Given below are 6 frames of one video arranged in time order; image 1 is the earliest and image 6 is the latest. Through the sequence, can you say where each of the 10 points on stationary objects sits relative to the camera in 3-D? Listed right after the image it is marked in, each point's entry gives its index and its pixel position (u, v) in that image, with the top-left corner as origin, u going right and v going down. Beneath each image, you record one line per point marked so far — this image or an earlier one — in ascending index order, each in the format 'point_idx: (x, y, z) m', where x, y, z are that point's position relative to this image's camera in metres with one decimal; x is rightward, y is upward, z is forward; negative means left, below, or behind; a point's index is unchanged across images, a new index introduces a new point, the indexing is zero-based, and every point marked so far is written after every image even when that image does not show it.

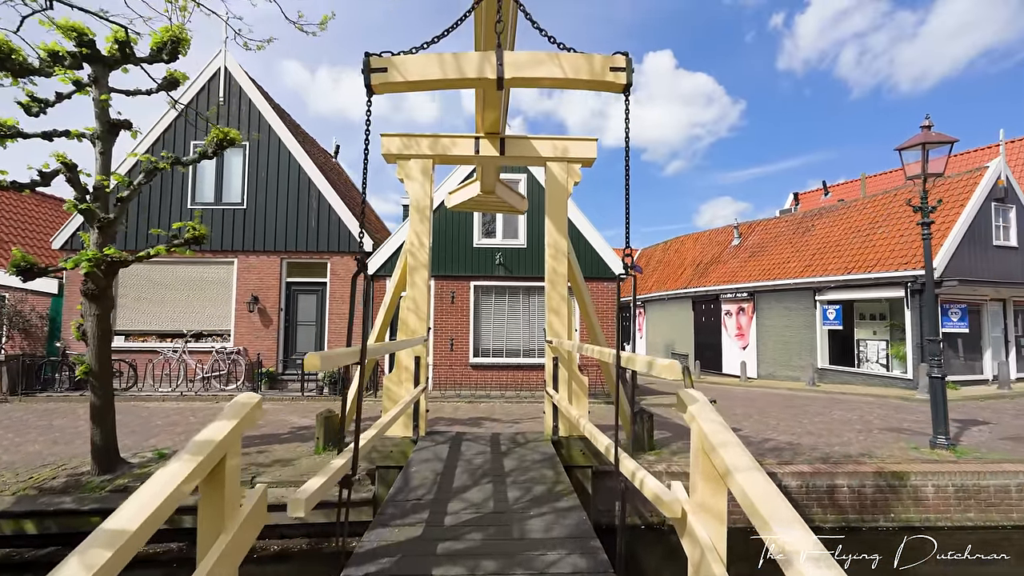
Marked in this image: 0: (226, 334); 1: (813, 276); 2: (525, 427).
0: (-6.6, -1.1, +10.7) m
1: (+9.8, +0.4, +15.0) m
2: (+0.2, -2.2, +7.2) m
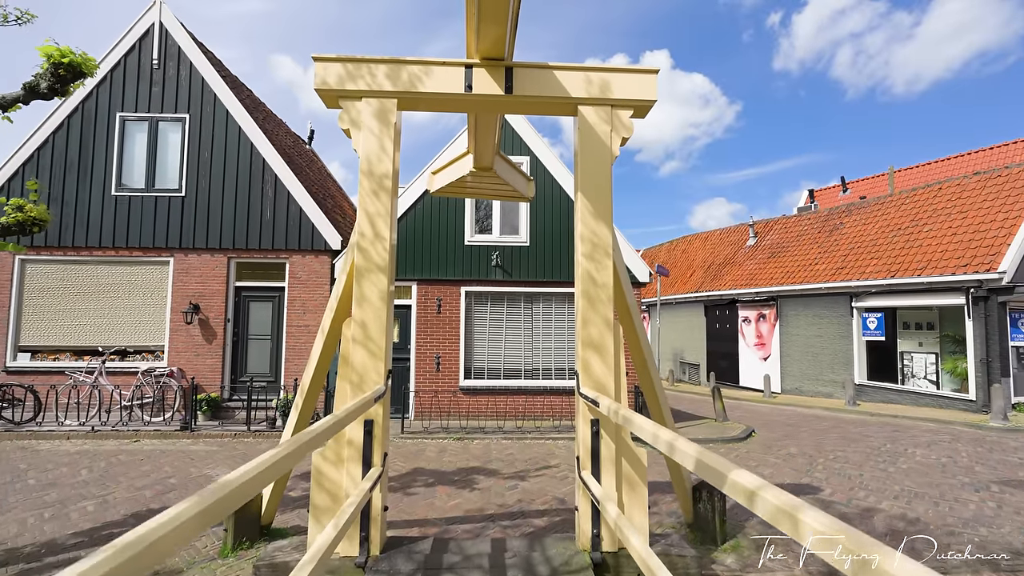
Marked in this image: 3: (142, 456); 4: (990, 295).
0: (-6.6, -1.2, +8.7) m
1: (+9.7, +0.2, +13.2) m
2: (+0.2, -2.3, +5.3) m
3: (-5.2, -2.3, +6.4) m
4: (+11.2, -0.2, +10.7) m
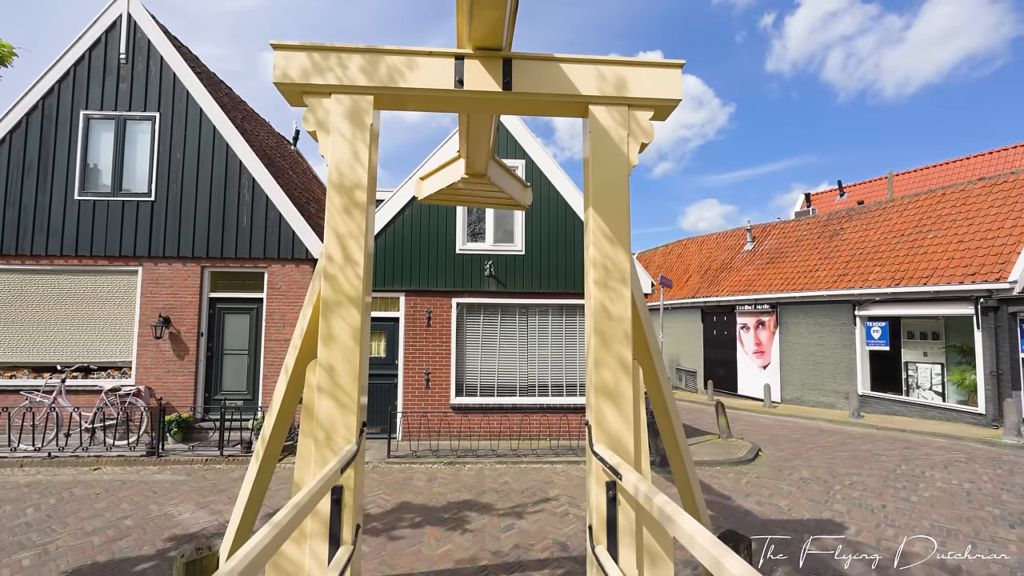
0: (-6.7, -1.4, +8.0) m
1: (+9.5, 0.0, +12.9) m
2: (+0.2, -2.5, +4.7) m
3: (-5.2, -2.5, +5.8) m
4: (+11.0, -0.4, +10.4) m
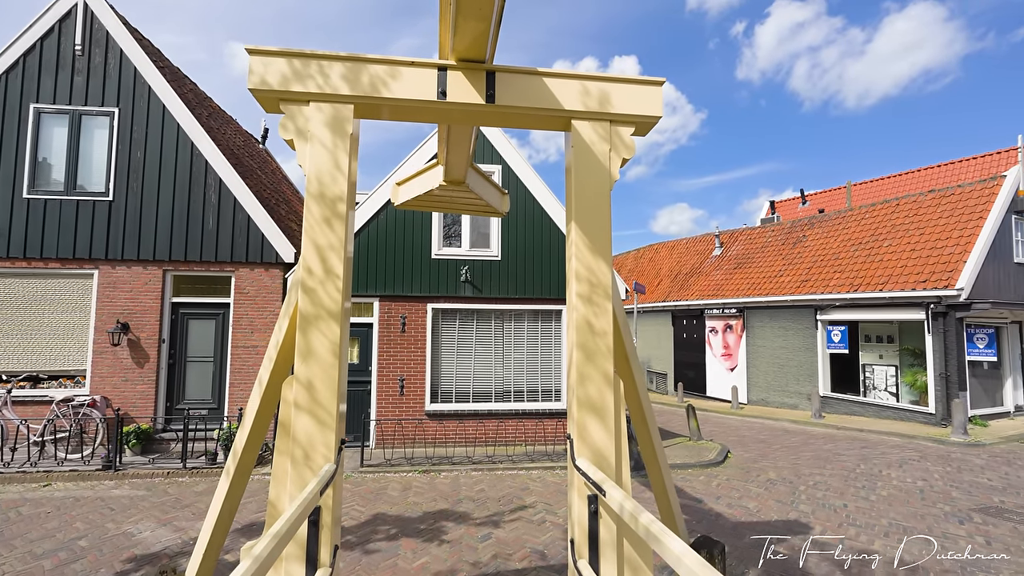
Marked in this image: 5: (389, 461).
0: (-7.1, -1.5, +7.6) m
1: (+8.8, -0.1, +13.4) m
2: (0.0, -2.6, +4.7) m
3: (-5.5, -2.6, +5.5) m
4: (+10.5, -0.6, +11.0) m
5: (-1.9, -2.7, +7.2) m
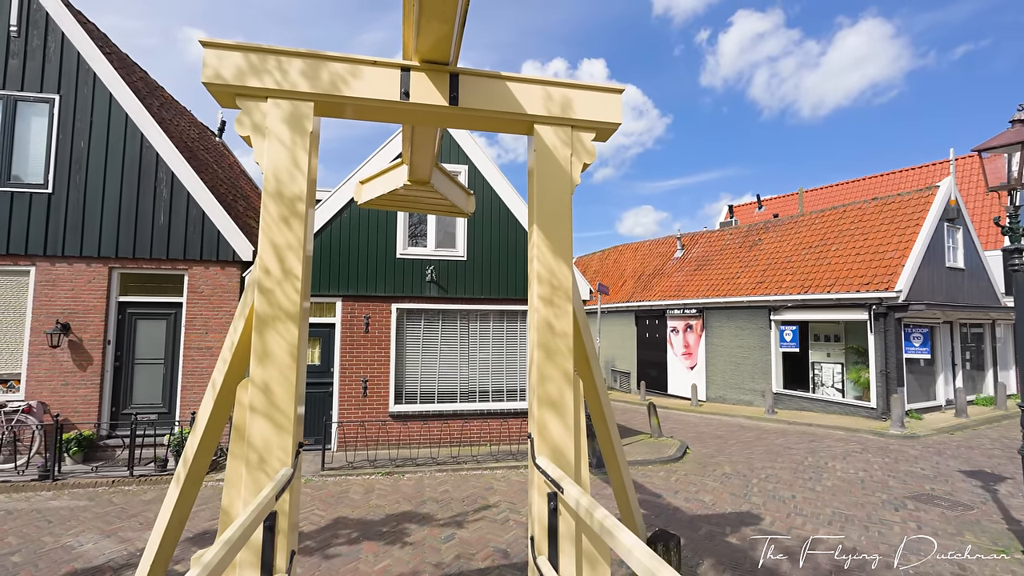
0: (-7.7, -1.4, +7.1) m
1: (+7.8, -0.2, +14.0) m
2: (-0.4, -2.6, +4.7) m
3: (-5.9, -2.6, +5.1) m
4: (+9.6, -0.6, +11.8) m
5: (-2.5, -2.7, +7.0) m
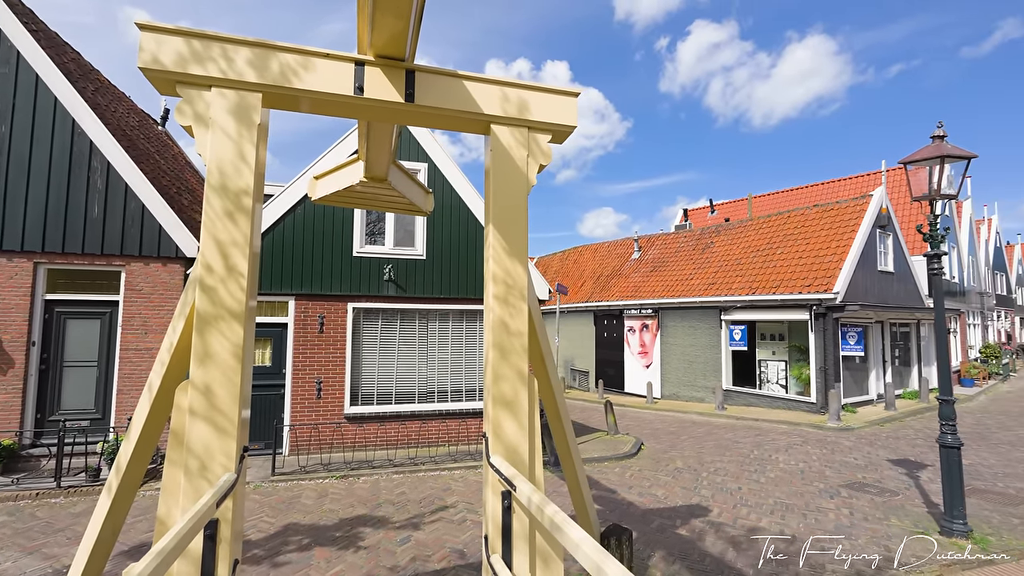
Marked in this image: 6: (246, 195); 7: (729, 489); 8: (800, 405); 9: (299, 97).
0: (-8.3, -1.4, +6.5) m
1: (+6.6, -0.2, +14.6) m
2: (-0.8, -2.6, +4.7) m
3: (-6.4, -2.5, +4.6) m
4: (+8.6, -0.7, +12.5) m
5: (-3.1, -2.7, +6.8) m
6: (-1.4, +0.5, +2.4) m
7: (+3.0, -2.8, +6.5) m
8: (+8.1, -3.3, +13.0) m
9: (-1.2, +1.1, +2.6) m
